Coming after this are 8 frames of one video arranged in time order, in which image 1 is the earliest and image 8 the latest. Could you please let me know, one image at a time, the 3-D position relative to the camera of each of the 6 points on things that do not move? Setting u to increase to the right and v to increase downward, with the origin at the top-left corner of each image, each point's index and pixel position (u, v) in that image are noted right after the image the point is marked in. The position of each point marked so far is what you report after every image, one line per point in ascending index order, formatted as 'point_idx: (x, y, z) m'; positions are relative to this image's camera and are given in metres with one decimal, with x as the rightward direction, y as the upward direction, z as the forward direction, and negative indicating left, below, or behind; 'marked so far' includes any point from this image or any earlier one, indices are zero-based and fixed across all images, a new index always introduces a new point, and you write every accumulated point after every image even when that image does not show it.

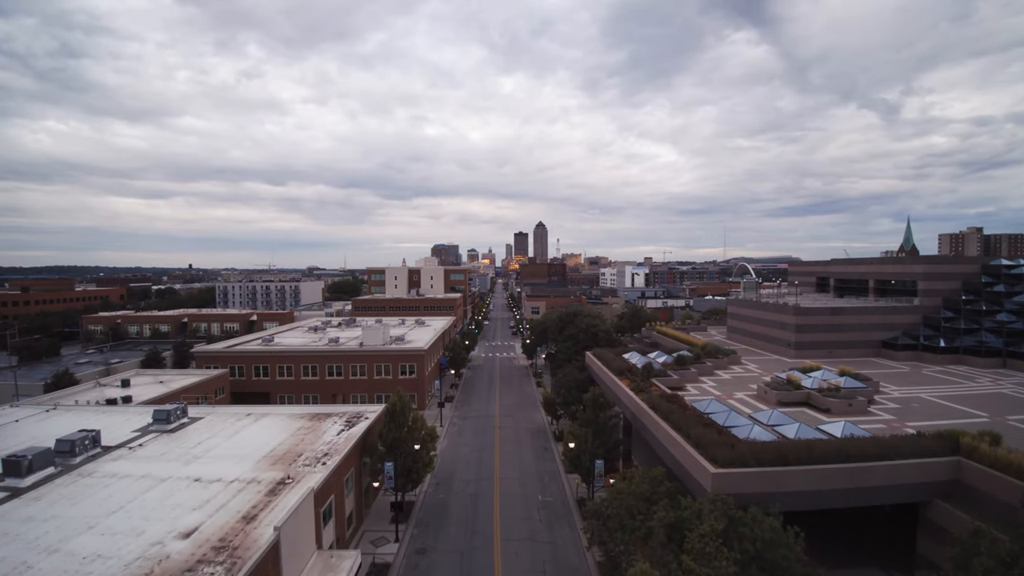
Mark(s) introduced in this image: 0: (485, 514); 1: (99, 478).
0: (-0.9, -7.9, +19.6) m
1: (-11.7, -5.3, +15.8) m
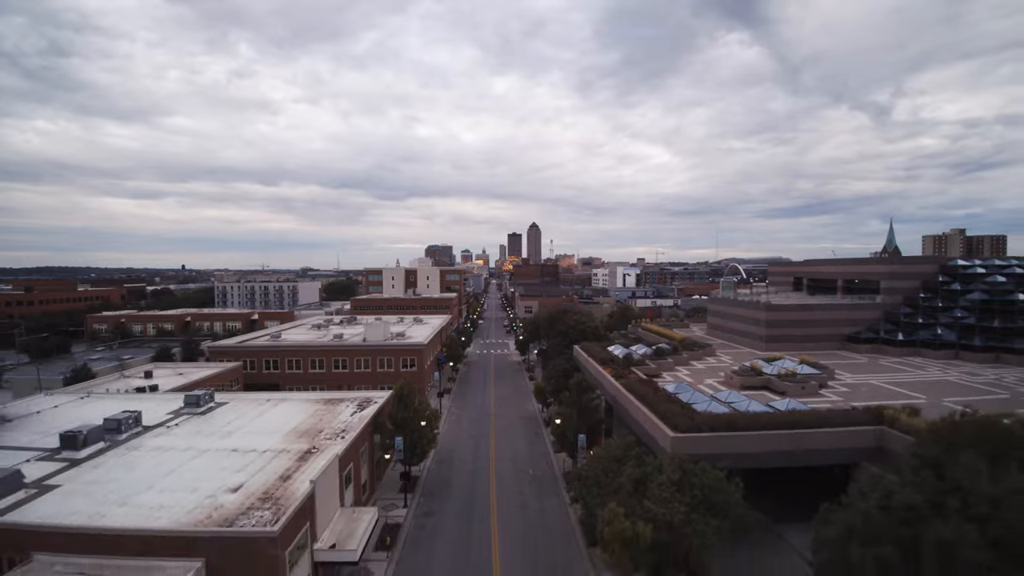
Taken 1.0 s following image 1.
0: (-1.1, -7.8, +22.1) m
1: (-11.9, -5.2, +18.2) m
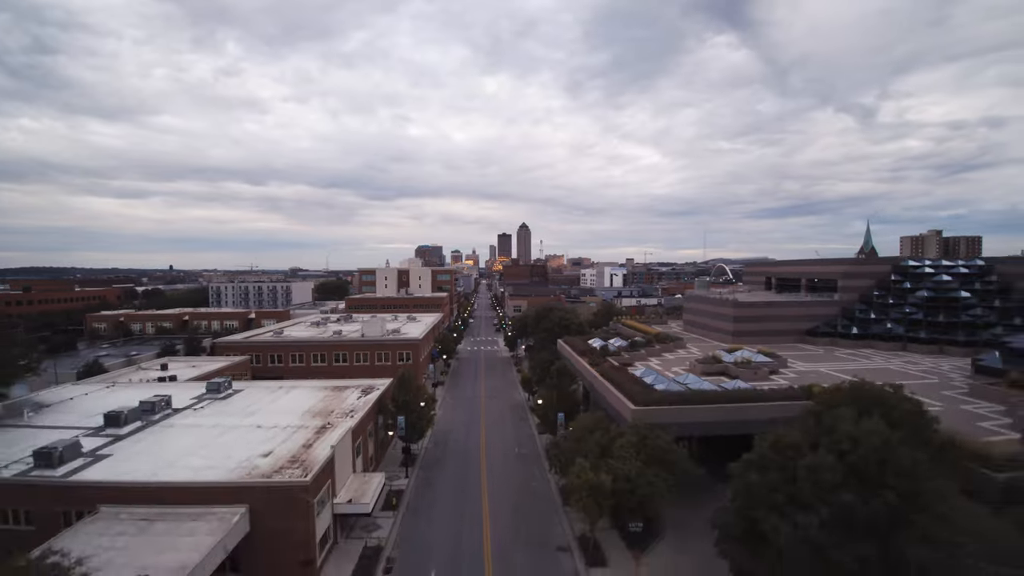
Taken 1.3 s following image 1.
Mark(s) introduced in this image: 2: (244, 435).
0: (-1.7, -7.7, +24.9) m
1: (-12.3, -5.1, +20.8) m
2: (-9.4, -5.1, +19.6) m
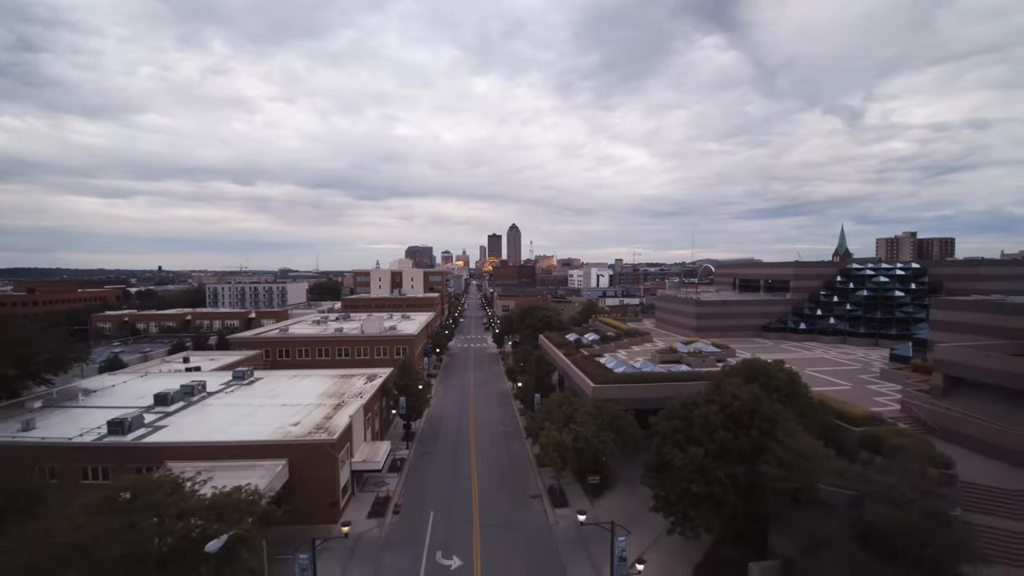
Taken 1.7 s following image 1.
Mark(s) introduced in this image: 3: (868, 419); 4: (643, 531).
0: (-2.4, -7.8, +29.0) m
1: (-13.0, -5.2, +24.8) m
2: (-10.1, -5.2, +23.6) m
3: (+10.8, -4.0, +17.2) m
4: (+3.6, -7.2, +16.6) m
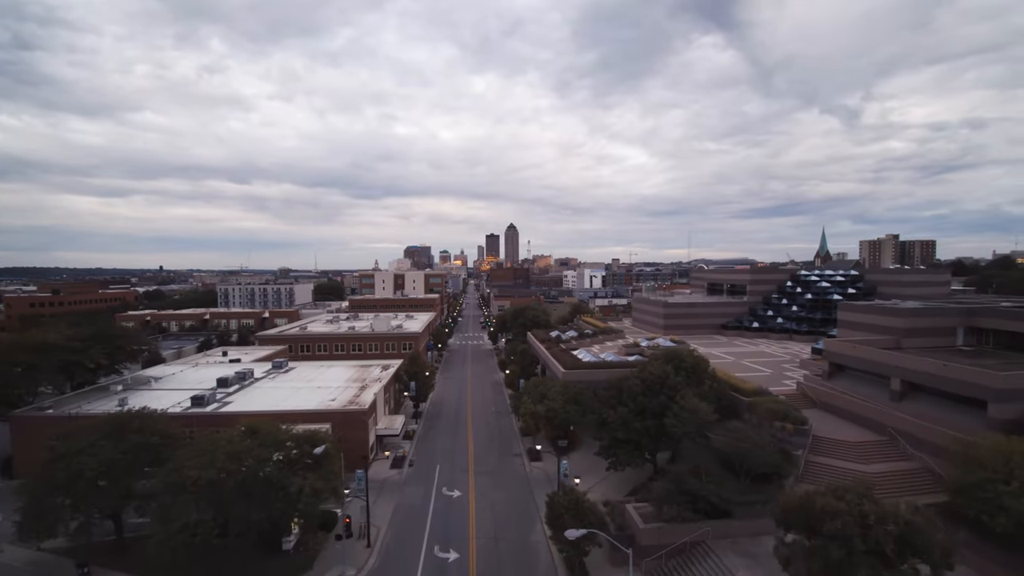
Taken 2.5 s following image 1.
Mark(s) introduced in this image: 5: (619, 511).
0: (-3.1, -8.1, +35.3) m
1: (-13.7, -5.5, +31.1) m
2: (-10.7, -5.5, +29.9) m
3: (+10.2, -4.4, +23.6) m
4: (+3.0, -7.5, +22.9) m
5: (+3.3, -7.0, +17.5) m
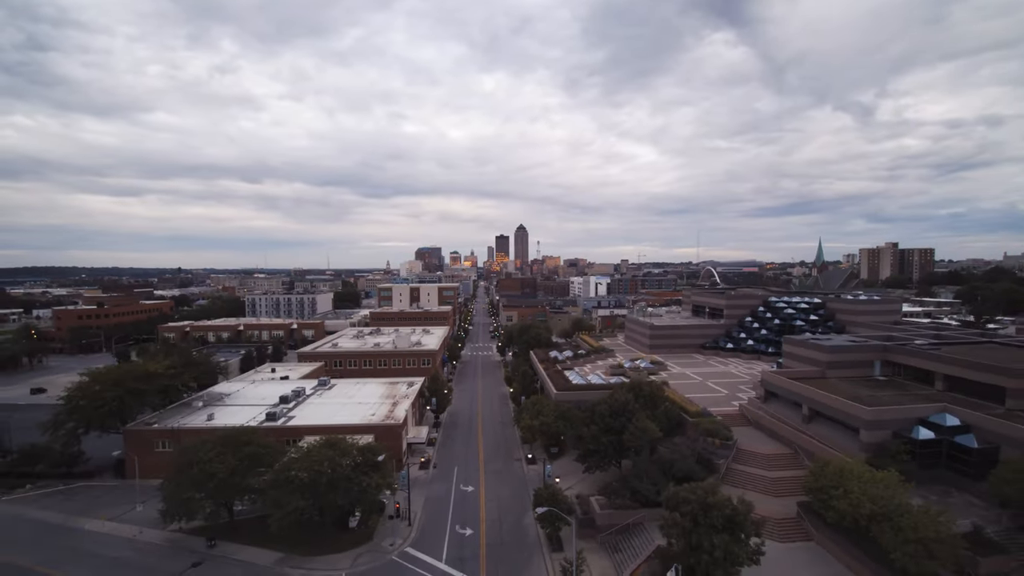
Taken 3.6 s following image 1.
0: (-2.8, -10.5, +42.7) m
1: (-13.5, -7.9, +38.6) m
2: (-10.6, -8.0, +37.4) m
3: (+10.2, -6.9, +30.8) m
4: (+3.0, -10.0, +30.2) m
5: (+3.2, -9.4, +24.8) m
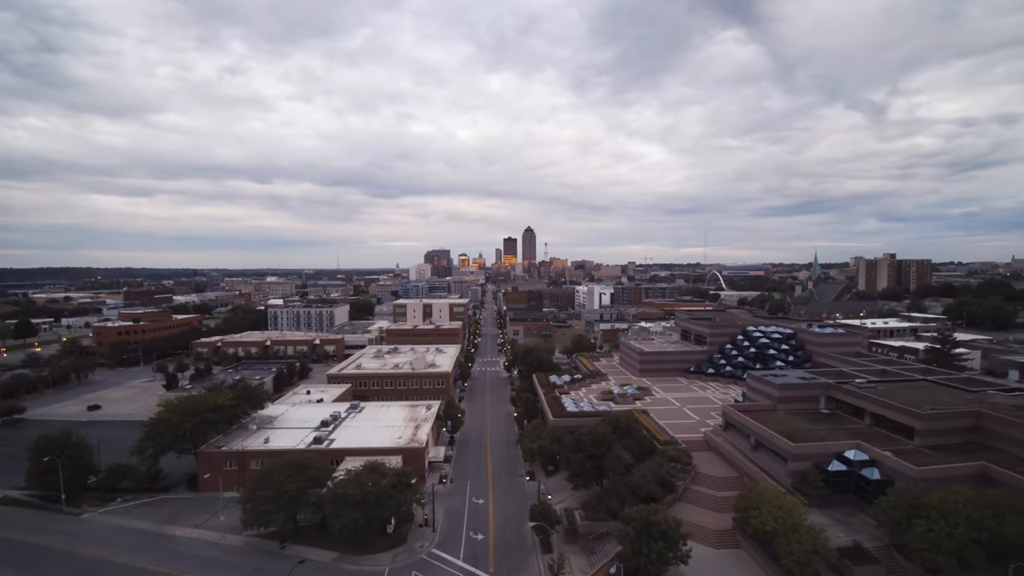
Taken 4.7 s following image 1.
0: (-2.5, -13.9, +49.8) m
1: (-13.2, -11.3, +45.9) m
2: (-10.3, -11.4, +44.7) m
3: (+10.4, -10.3, +37.7) m
4: (+3.2, -13.4, +37.2) m
5: (+3.3, -12.9, +31.8) m
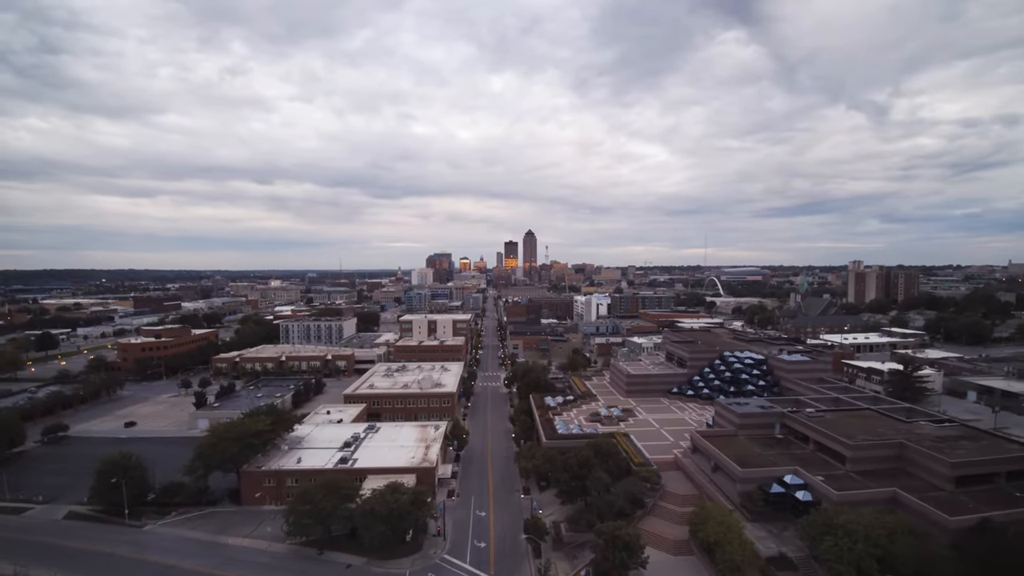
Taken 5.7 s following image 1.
0: (-2.6, -17.5, +56.5) m
1: (-13.3, -14.9, +52.6) m
2: (-10.4, -14.9, +51.4) m
3: (+10.3, -13.8, +44.3) m
4: (+3.0, -17.0, +43.9) m
5: (+3.2, -16.4, +38.4) m
